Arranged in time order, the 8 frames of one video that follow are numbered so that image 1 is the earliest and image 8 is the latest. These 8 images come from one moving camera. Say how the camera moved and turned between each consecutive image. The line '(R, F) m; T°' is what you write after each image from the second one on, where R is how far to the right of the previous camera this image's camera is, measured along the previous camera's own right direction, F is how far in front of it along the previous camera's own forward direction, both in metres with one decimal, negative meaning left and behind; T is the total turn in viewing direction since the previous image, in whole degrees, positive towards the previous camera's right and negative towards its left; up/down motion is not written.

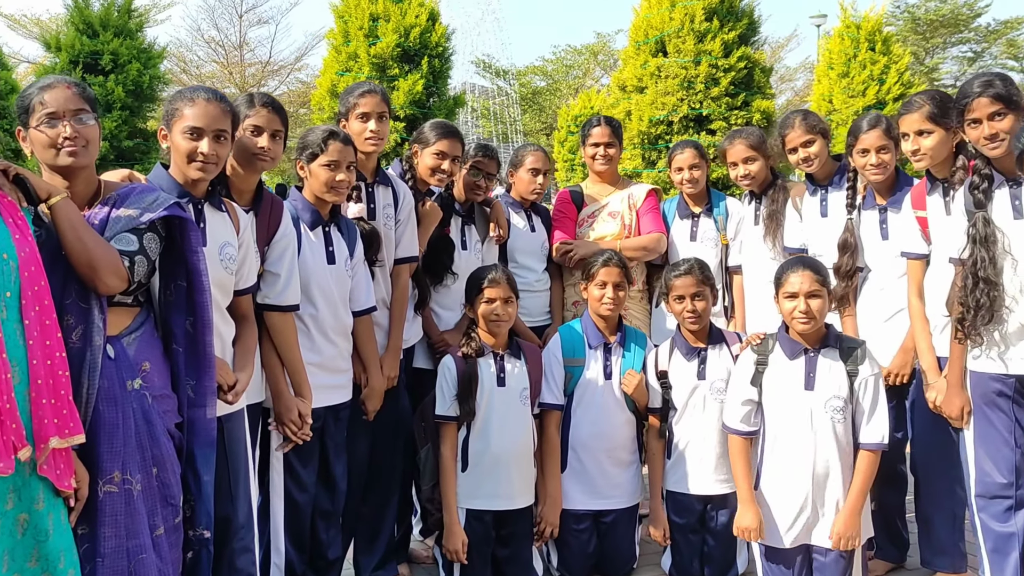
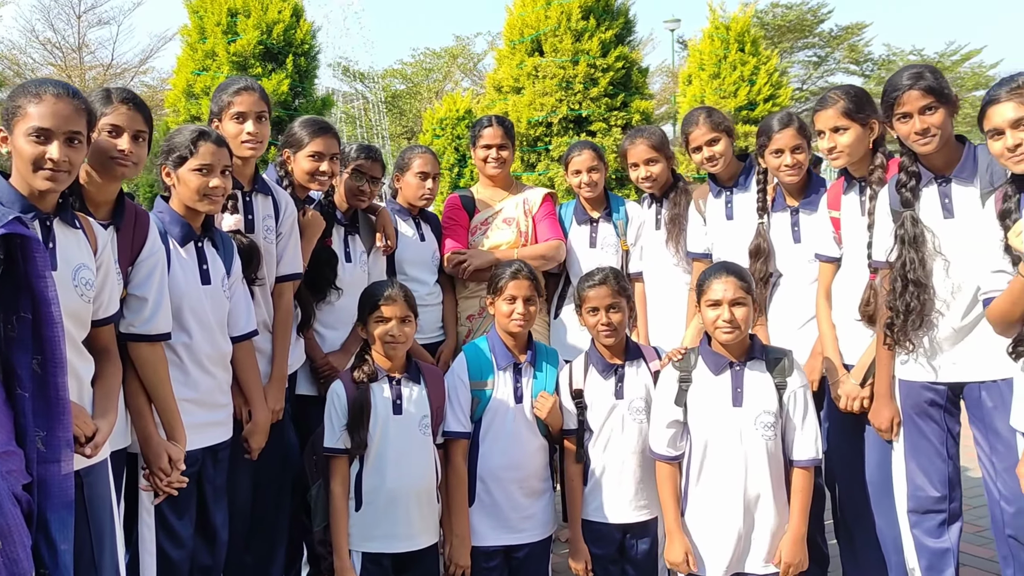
(-0.1, +0.3) m; +8°
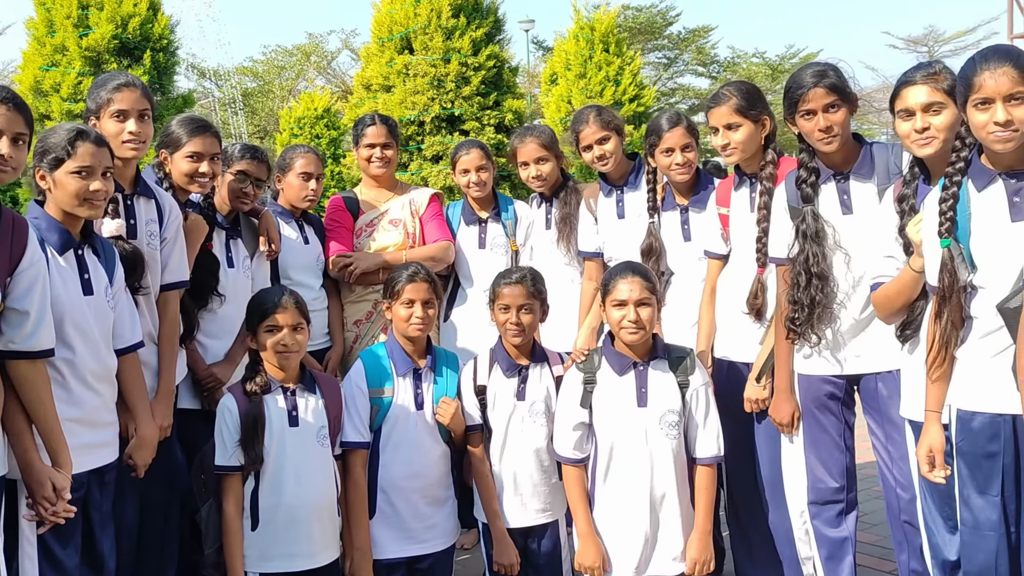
(-0.1, +0.1) m; +8°
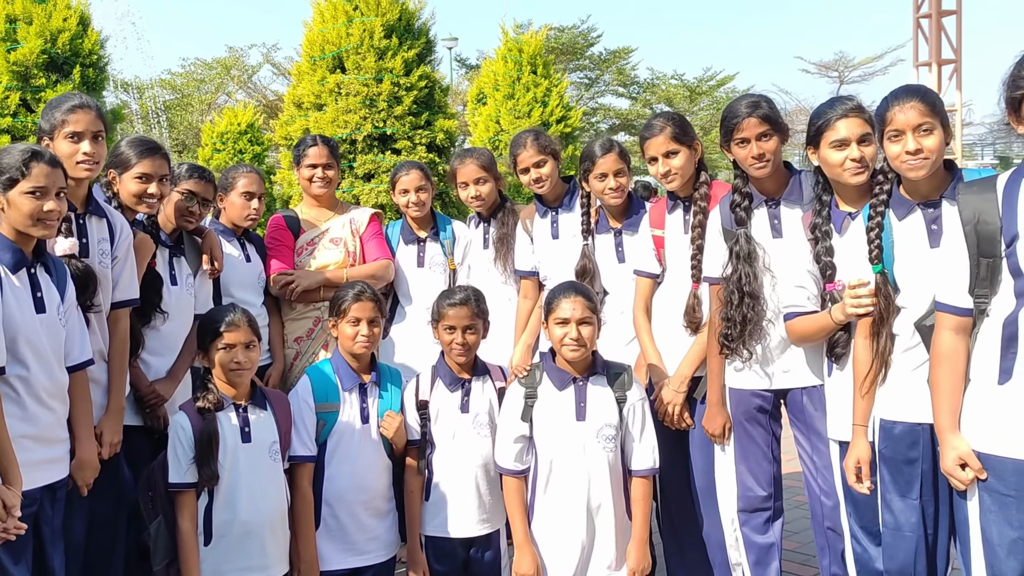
(-0.1, -0.1) m; +4°
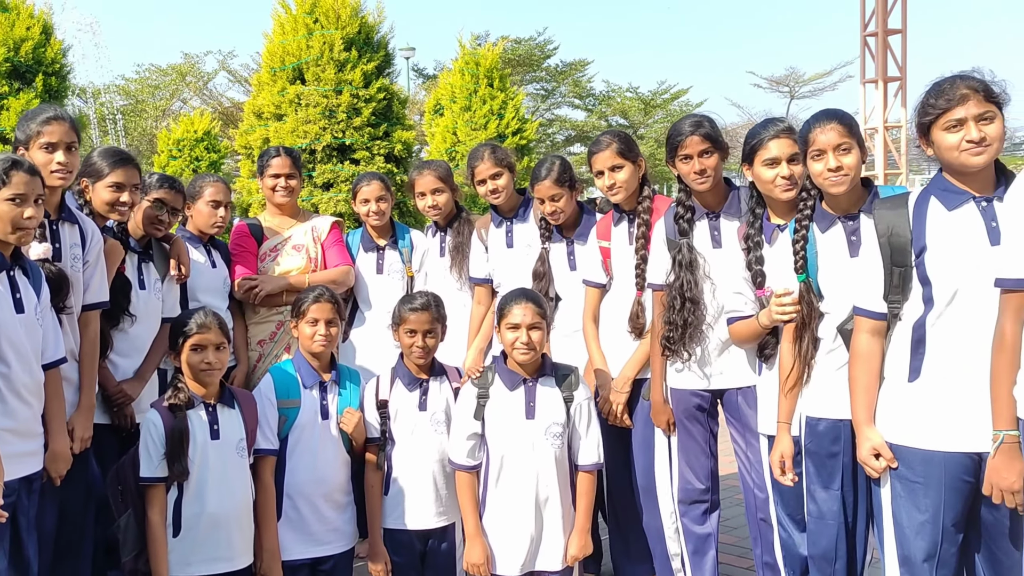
(0.0, -0.2) m; +2°
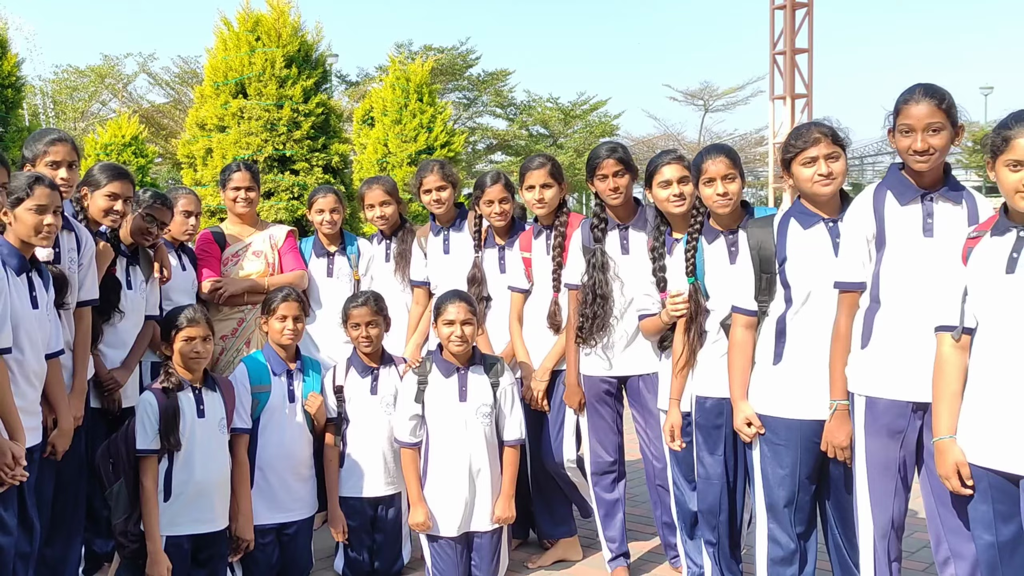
(-0.1, -0.6) m; +4°
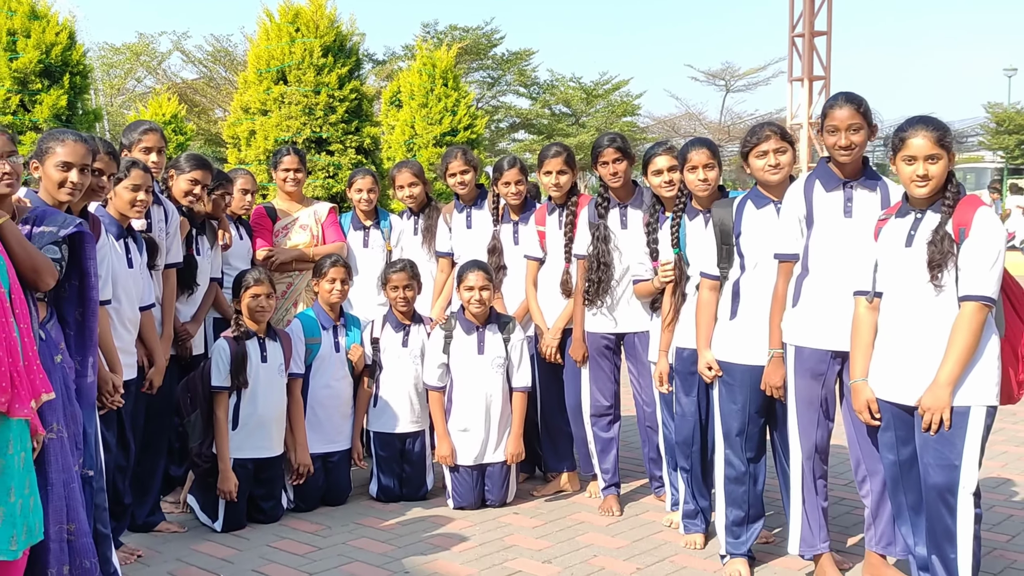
(+0.1, -0.7) m; -1°
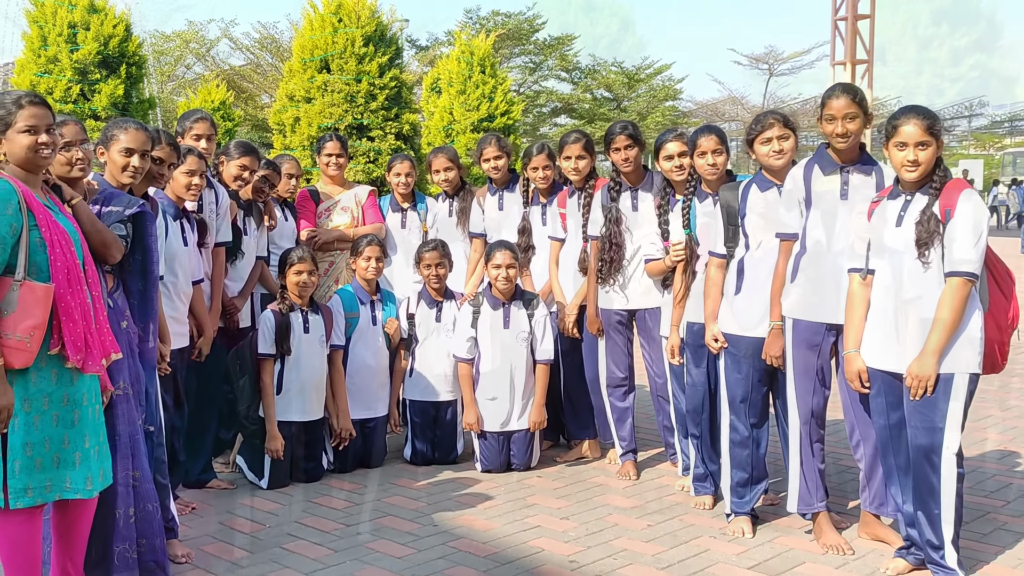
(+0.1, -0.3) m; -2°
